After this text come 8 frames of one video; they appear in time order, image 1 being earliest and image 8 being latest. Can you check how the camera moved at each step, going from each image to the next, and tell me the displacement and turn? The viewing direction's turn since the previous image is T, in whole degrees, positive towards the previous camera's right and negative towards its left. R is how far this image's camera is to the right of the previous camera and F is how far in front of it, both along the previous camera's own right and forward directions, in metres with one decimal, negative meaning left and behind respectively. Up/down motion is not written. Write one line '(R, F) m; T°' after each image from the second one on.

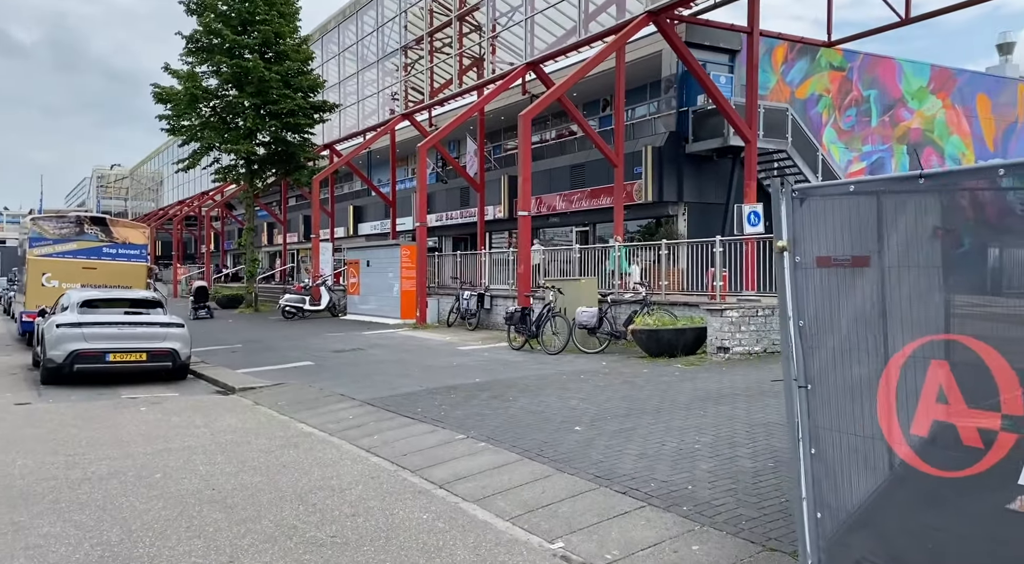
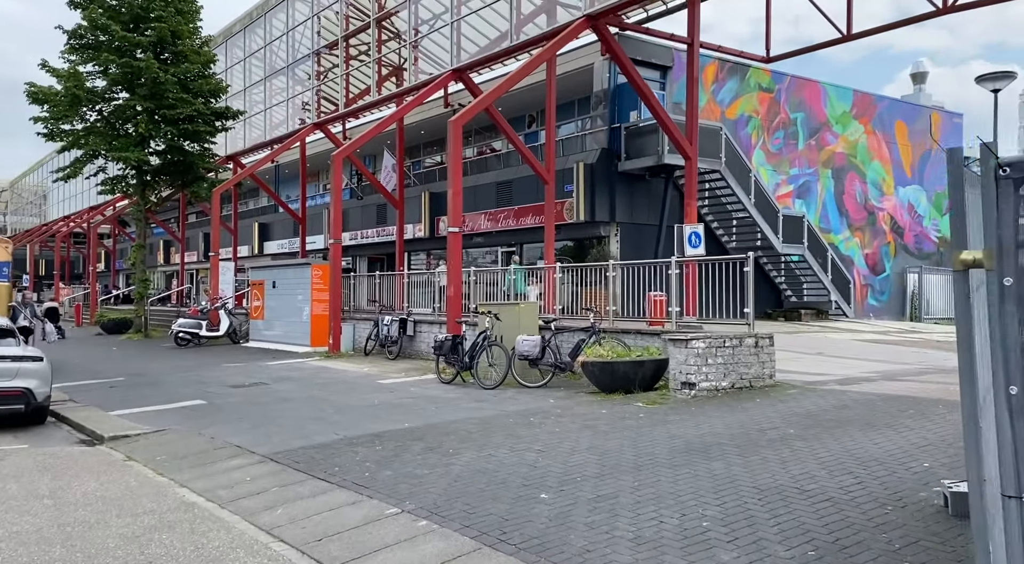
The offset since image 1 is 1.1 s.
(-0.3, +1.6) m; +6°
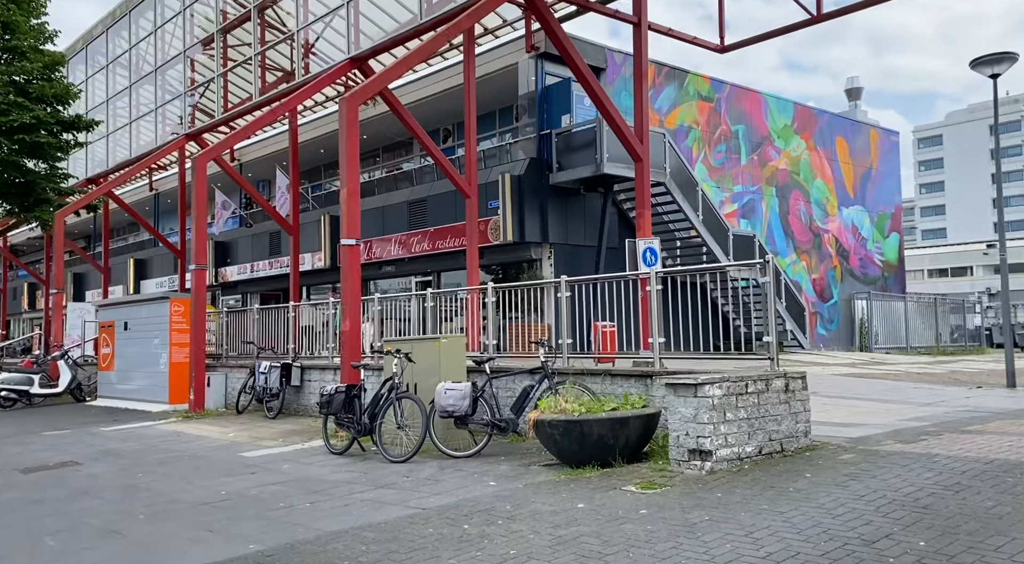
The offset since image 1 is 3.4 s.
(0.0, +3.4) m; +6°
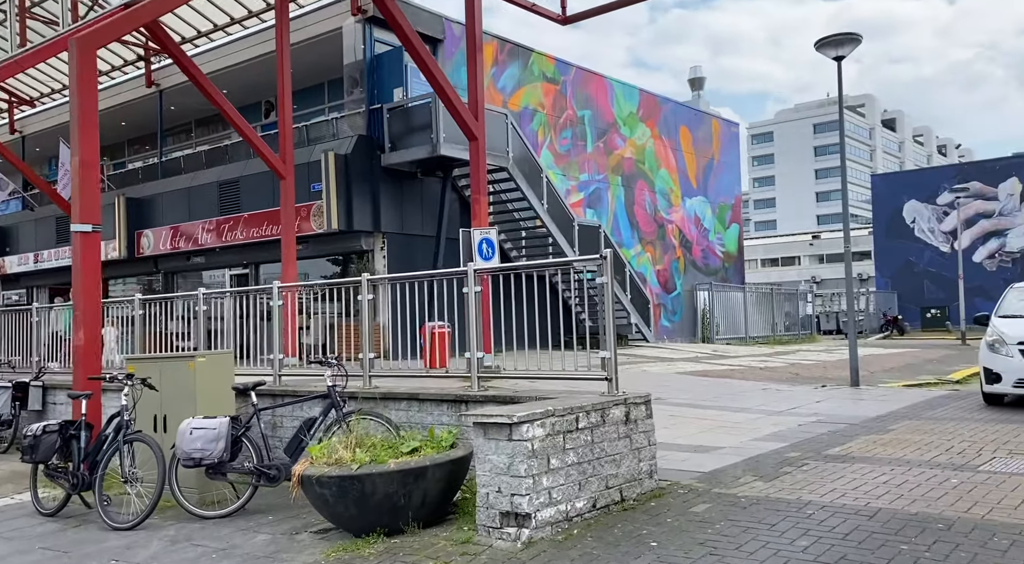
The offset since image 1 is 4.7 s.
(+0.6, +1.7) m; +10°
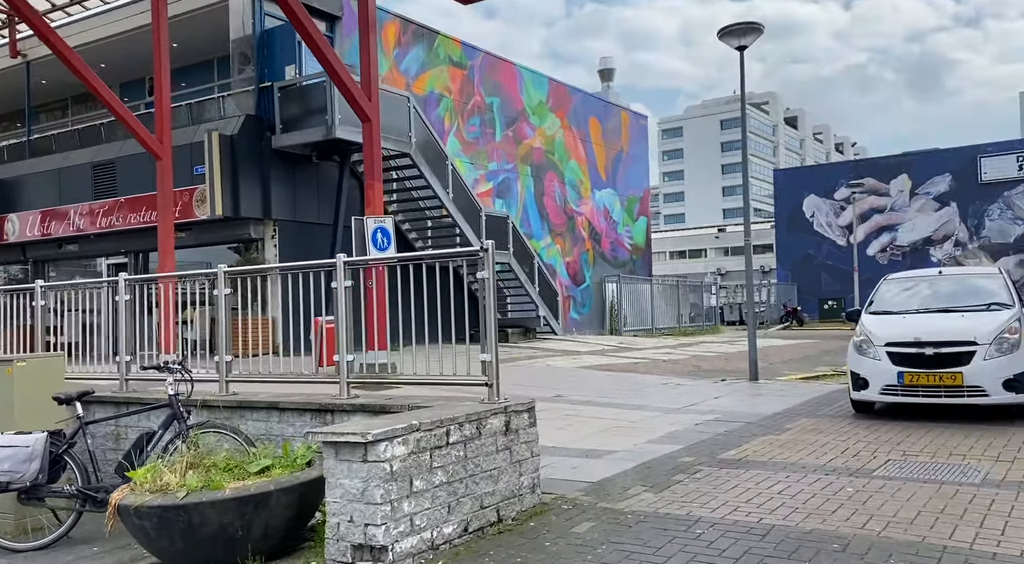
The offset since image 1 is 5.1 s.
(+0.3, +0.6) m; +6°
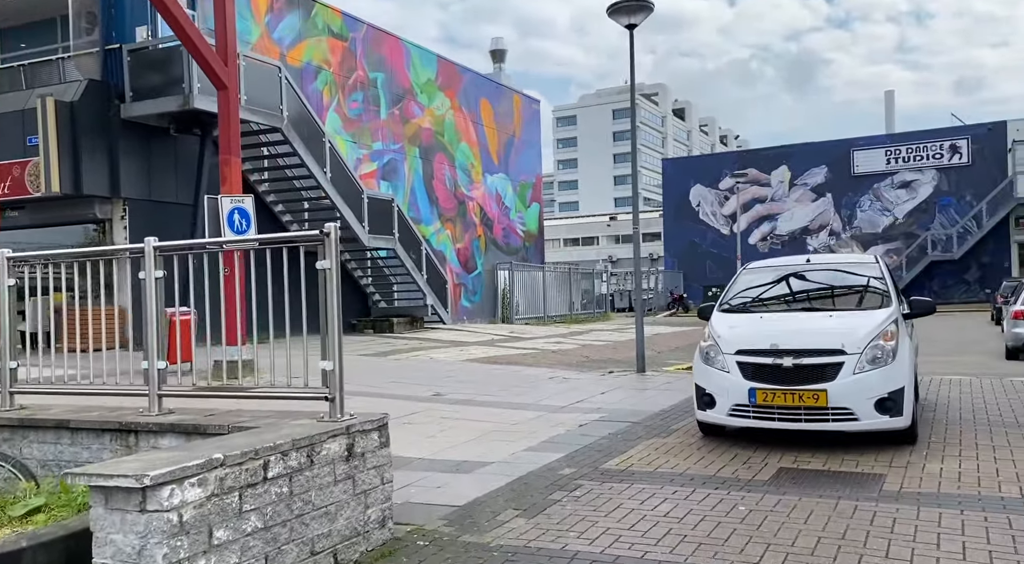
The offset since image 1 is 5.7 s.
(+0.3, +0.9) m; +7°
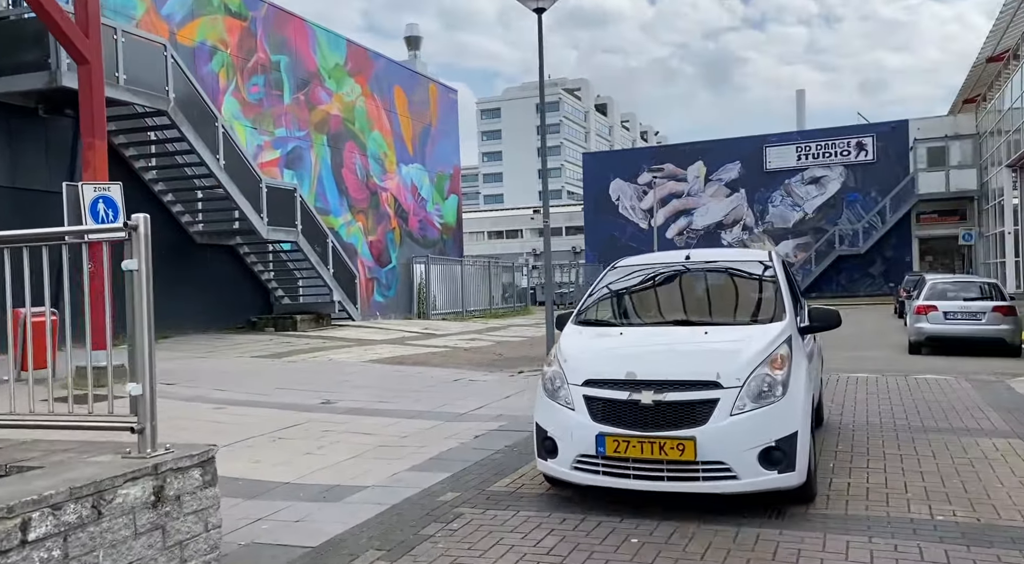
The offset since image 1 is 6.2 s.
(+0.3, +0.7) m; +5°
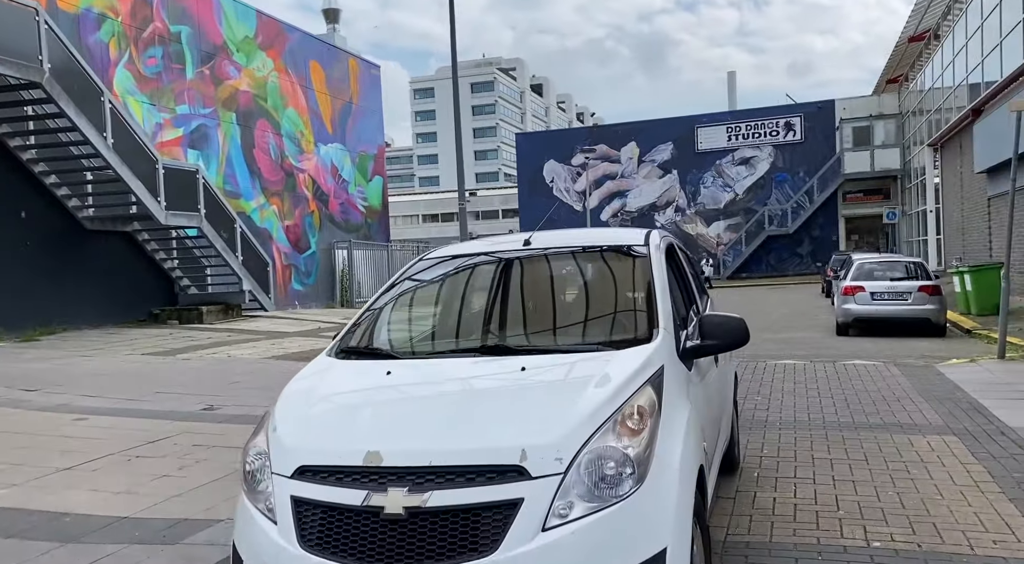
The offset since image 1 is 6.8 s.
(+0.4, +0.8) m; +4°
